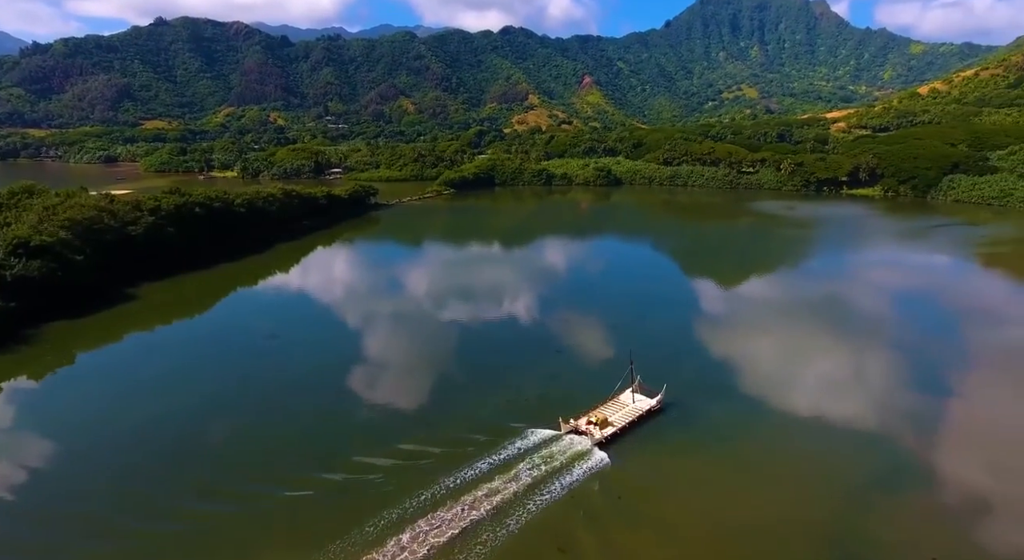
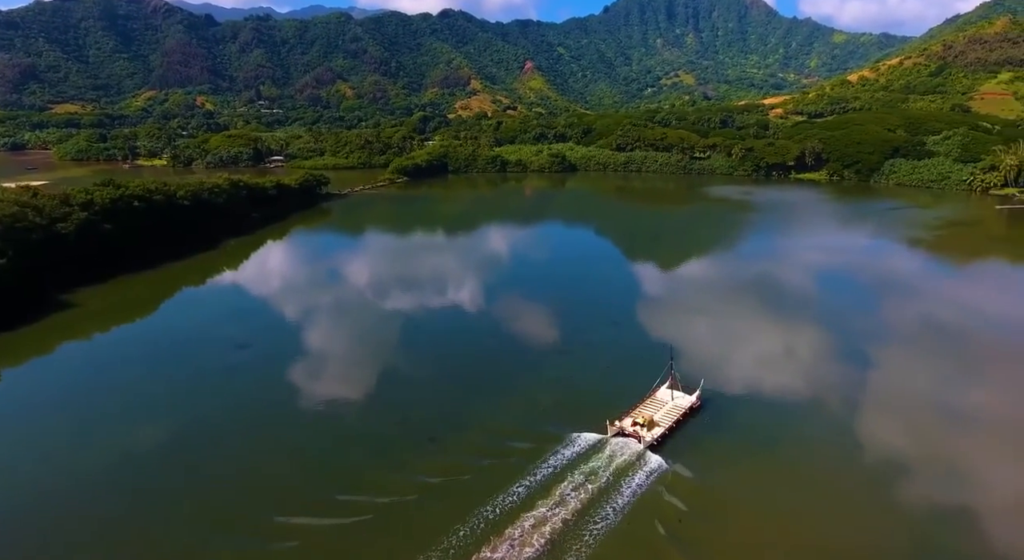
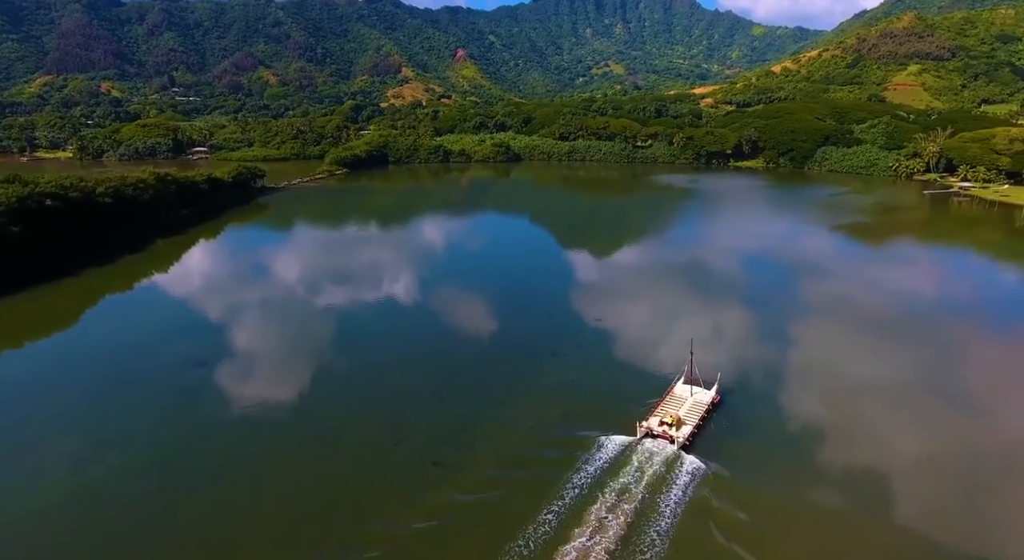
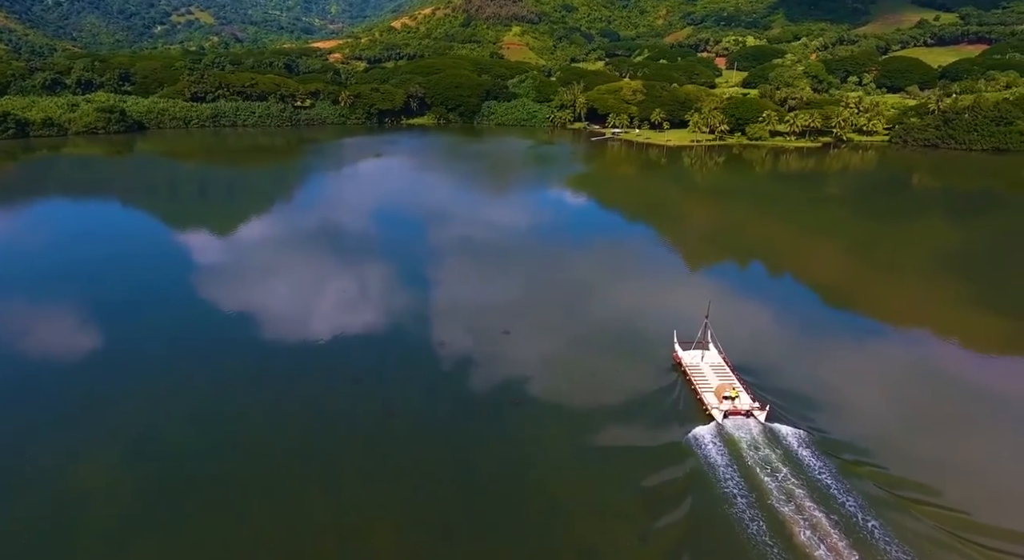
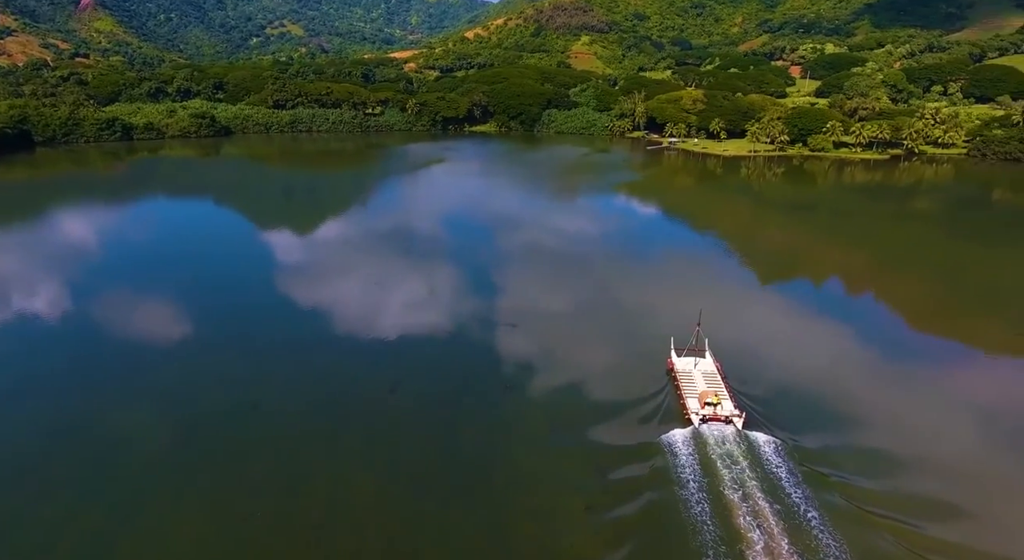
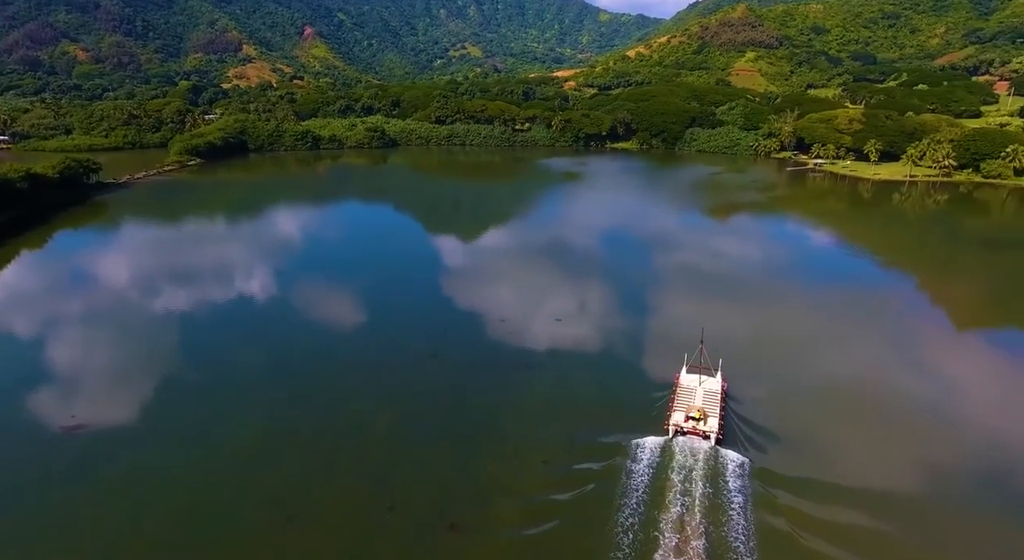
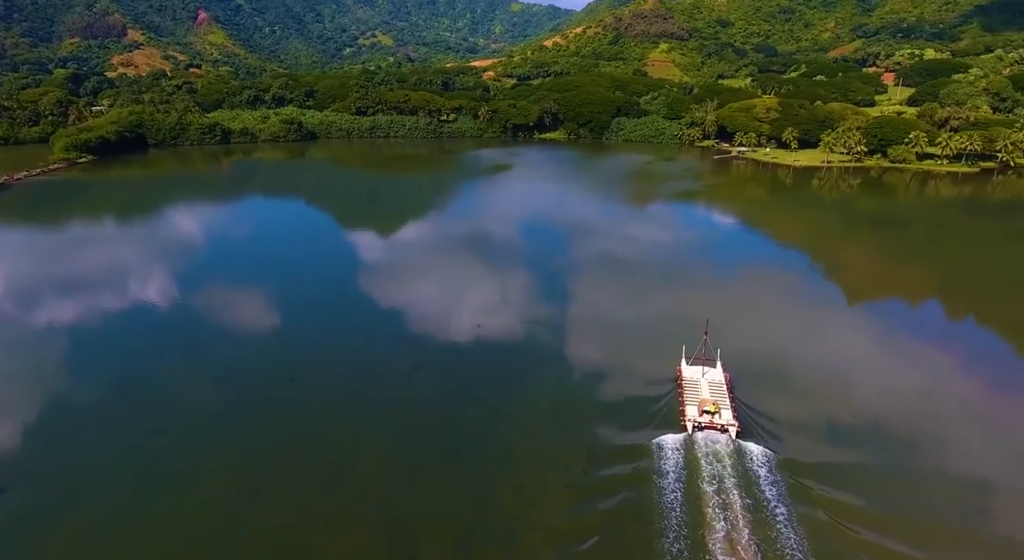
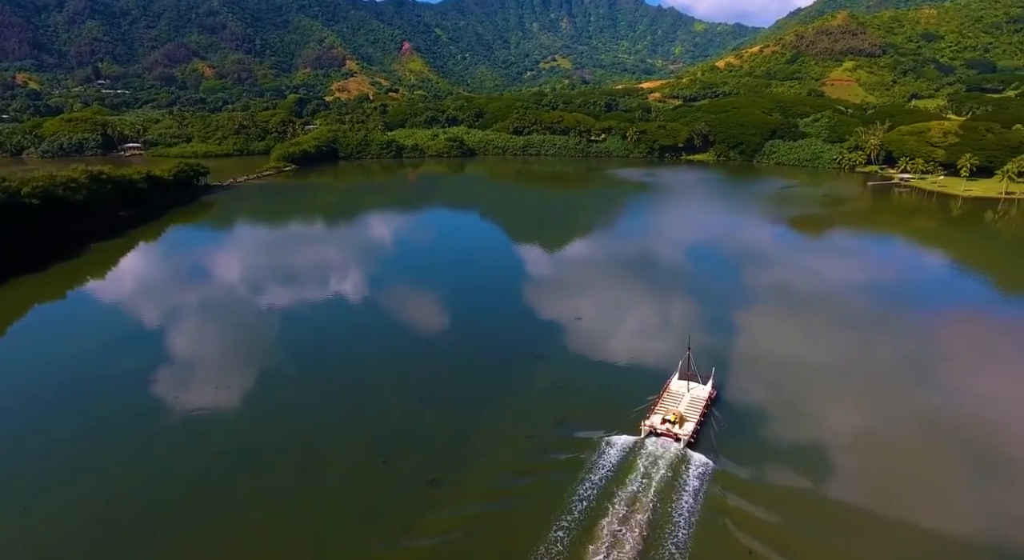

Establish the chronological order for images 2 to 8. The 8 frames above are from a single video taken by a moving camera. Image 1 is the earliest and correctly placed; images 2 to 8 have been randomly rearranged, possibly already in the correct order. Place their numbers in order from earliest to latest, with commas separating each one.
2, 3, 8, 6, 7, 5, 4
